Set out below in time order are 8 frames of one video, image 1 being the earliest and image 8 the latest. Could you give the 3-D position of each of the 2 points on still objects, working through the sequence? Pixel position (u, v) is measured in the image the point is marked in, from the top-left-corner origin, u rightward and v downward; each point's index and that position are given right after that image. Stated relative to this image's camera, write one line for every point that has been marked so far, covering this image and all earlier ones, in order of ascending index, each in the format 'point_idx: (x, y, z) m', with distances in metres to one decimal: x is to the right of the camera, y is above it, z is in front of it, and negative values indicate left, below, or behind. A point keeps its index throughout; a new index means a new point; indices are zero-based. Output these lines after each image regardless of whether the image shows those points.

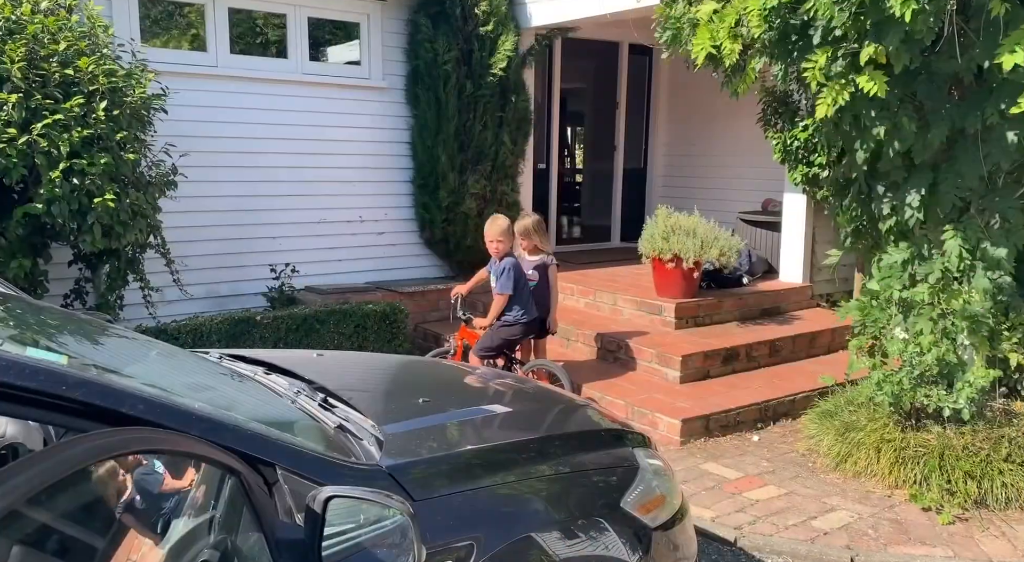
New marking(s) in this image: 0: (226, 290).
0: (-2.4, -0.1, +7.9) m
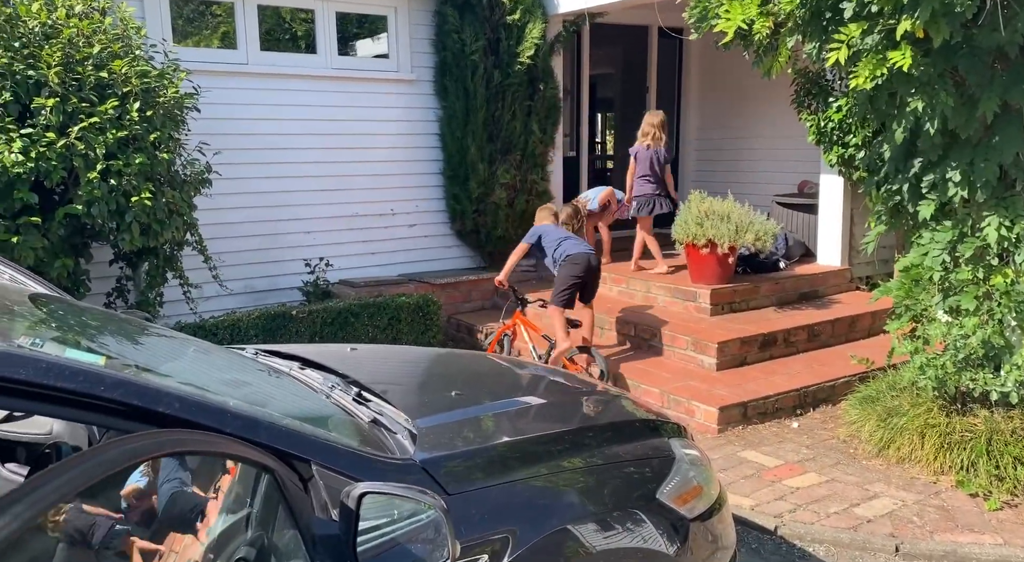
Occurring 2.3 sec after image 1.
0: (-2.1, 0.0, +8.0) m
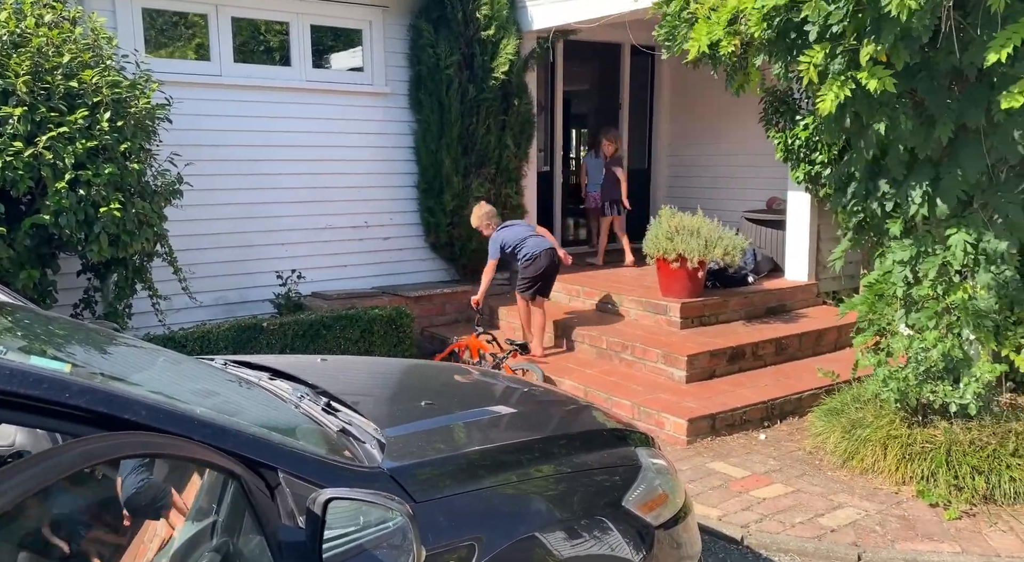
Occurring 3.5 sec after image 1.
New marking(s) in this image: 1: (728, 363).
0: (-2.3, -0.1, +8.0) m
1: (+1.5, -0.6, +6.7) m
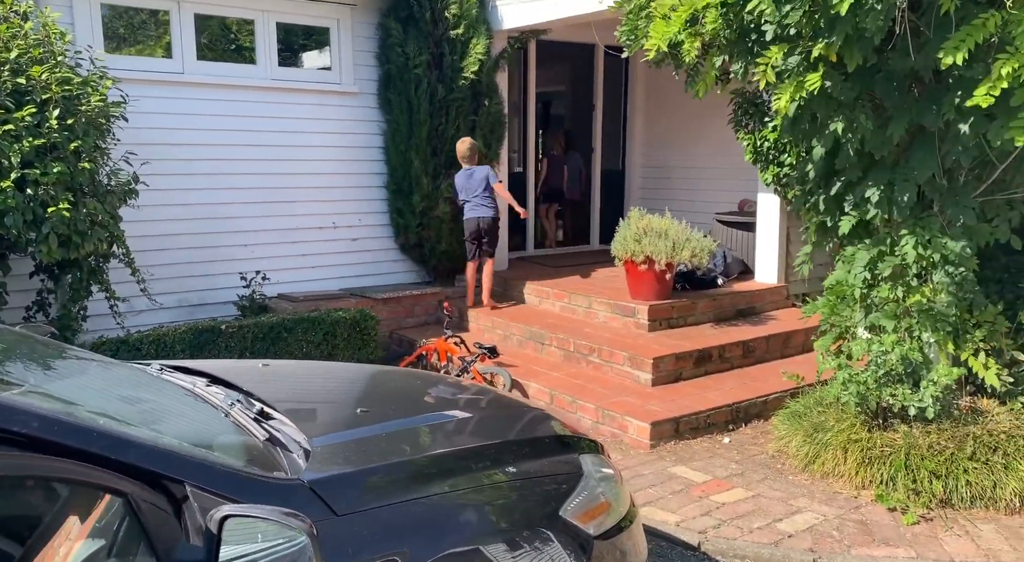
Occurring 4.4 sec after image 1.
0: (-2.6, -0.2, +7.9) m
1: (+1.3, -0.6, +6.6) m
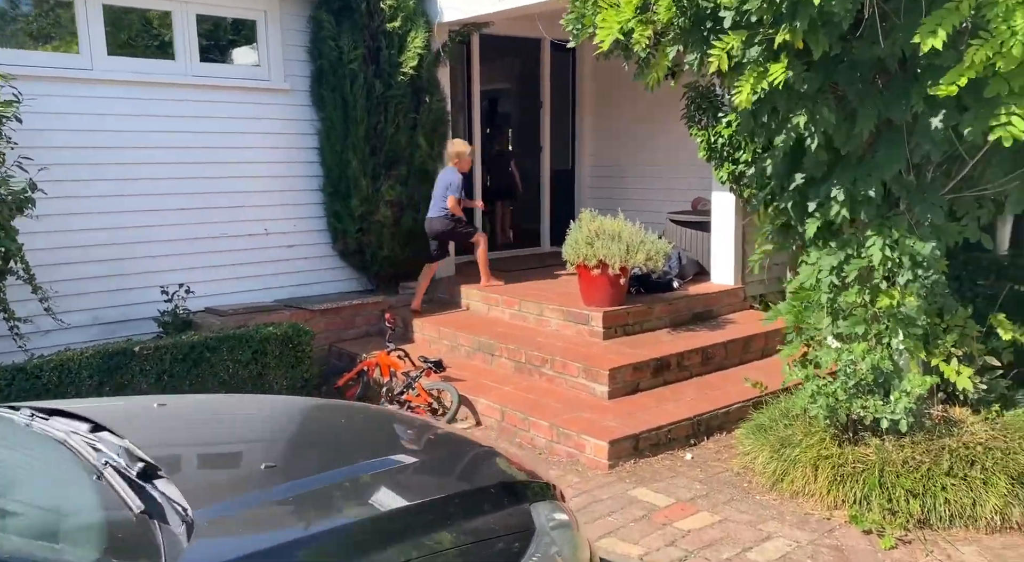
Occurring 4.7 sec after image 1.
0: (-3.0, -0.3, +7.3) m
1: (+0.9, -0.6, +6.3) m
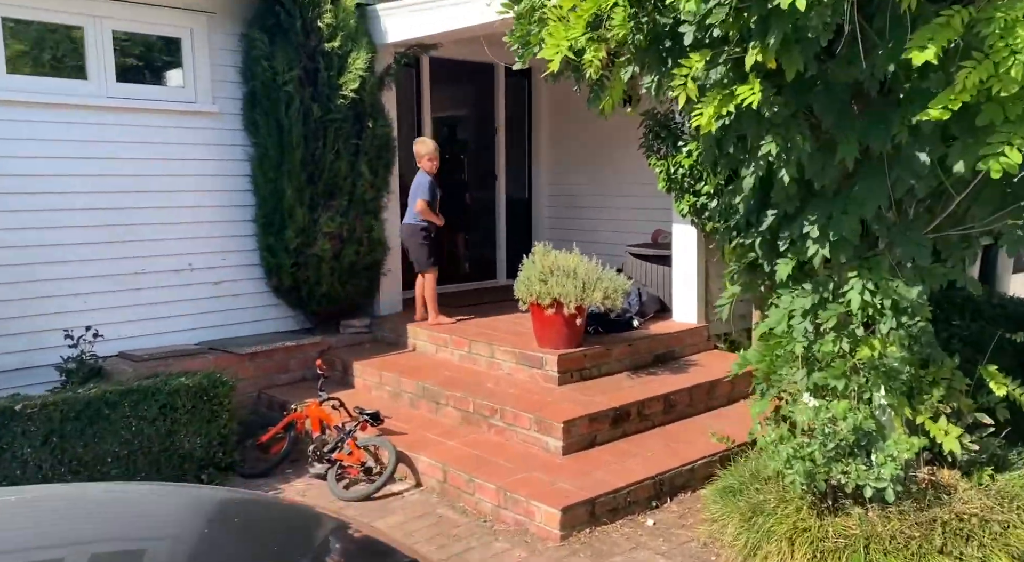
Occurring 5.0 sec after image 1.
0: (-3.4, -0.6, +6.6) m
1: (+0.6, -0.9, +5.8) m
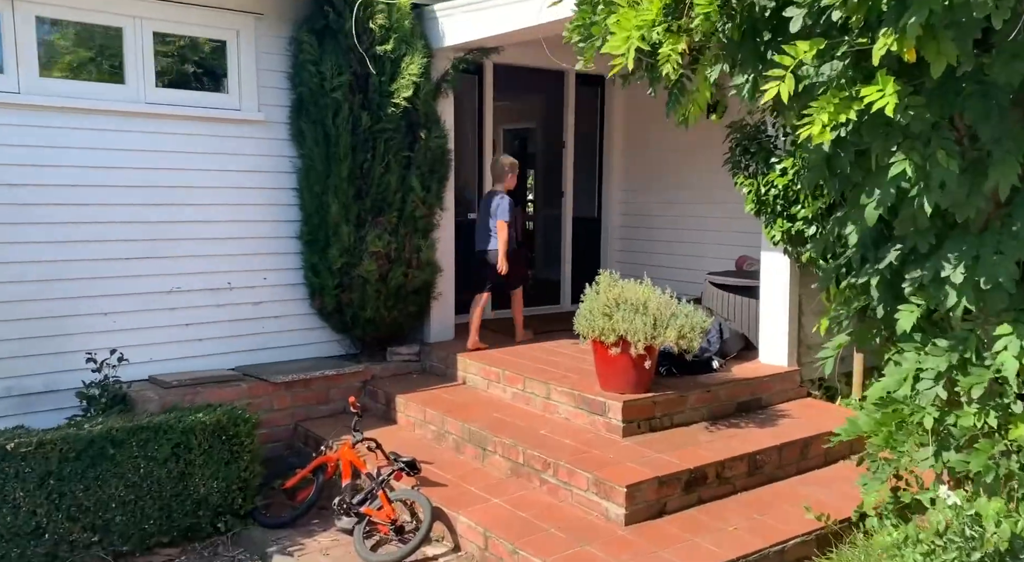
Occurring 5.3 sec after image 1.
0: (-3.0, -0.7, +6.1) m
1: (+0.9, -1.1, +4.9) m
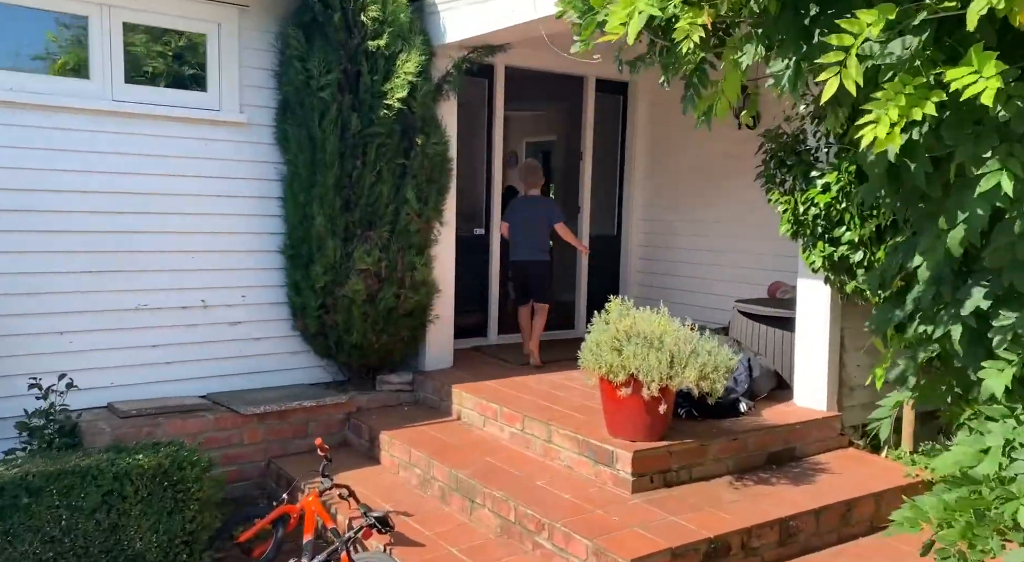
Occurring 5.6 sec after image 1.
0: (-3.0, -0.8, +5.4) m
1: (+0.8, -1.2, +4.1) m
